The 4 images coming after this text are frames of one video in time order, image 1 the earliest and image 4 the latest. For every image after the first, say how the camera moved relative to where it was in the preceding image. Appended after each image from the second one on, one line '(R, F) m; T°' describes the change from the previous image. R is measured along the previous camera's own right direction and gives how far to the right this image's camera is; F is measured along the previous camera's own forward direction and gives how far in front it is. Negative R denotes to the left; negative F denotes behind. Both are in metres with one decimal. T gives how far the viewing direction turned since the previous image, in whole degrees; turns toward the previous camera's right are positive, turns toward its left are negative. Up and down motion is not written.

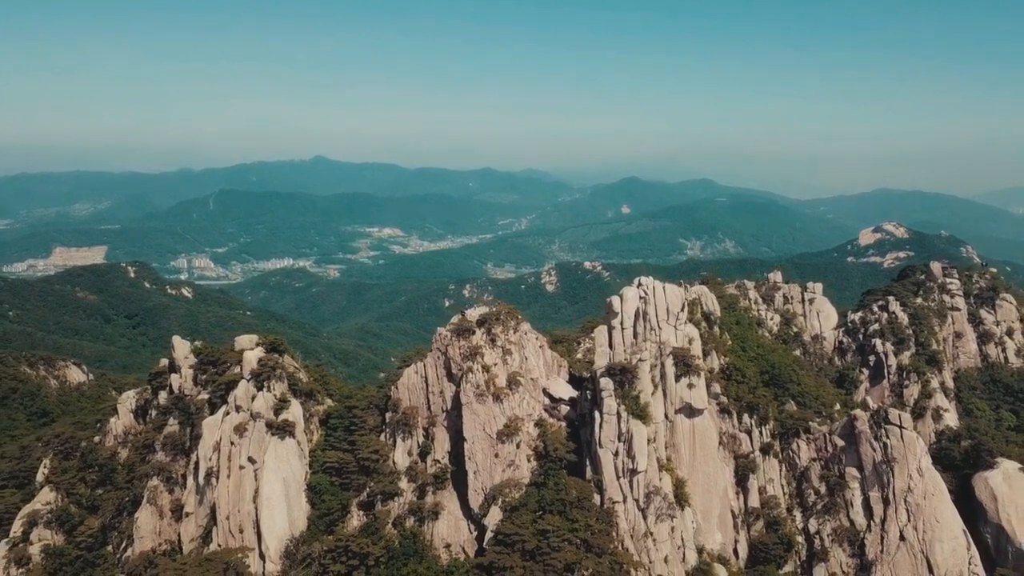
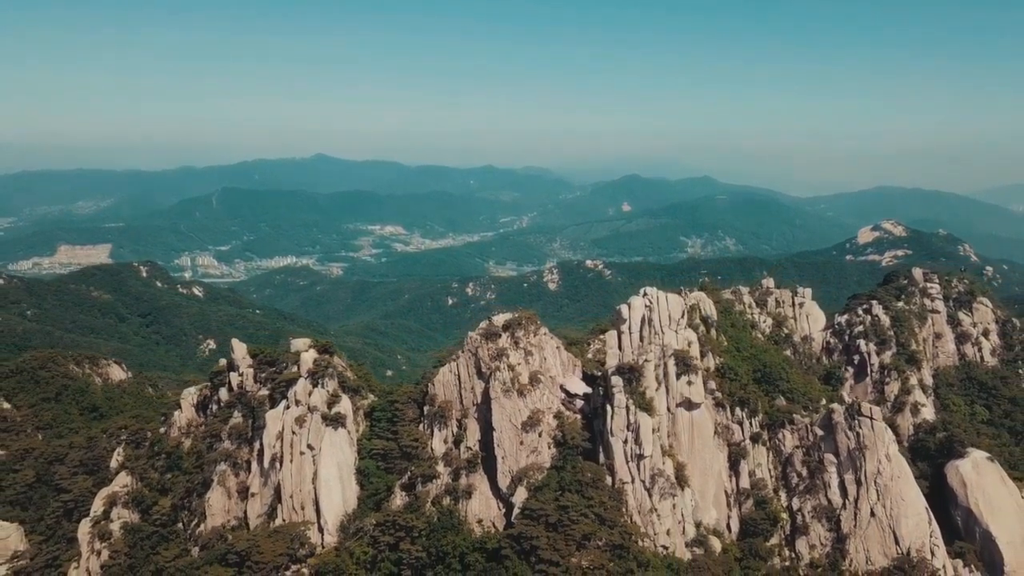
(-0.8, -3.2) m; 0°
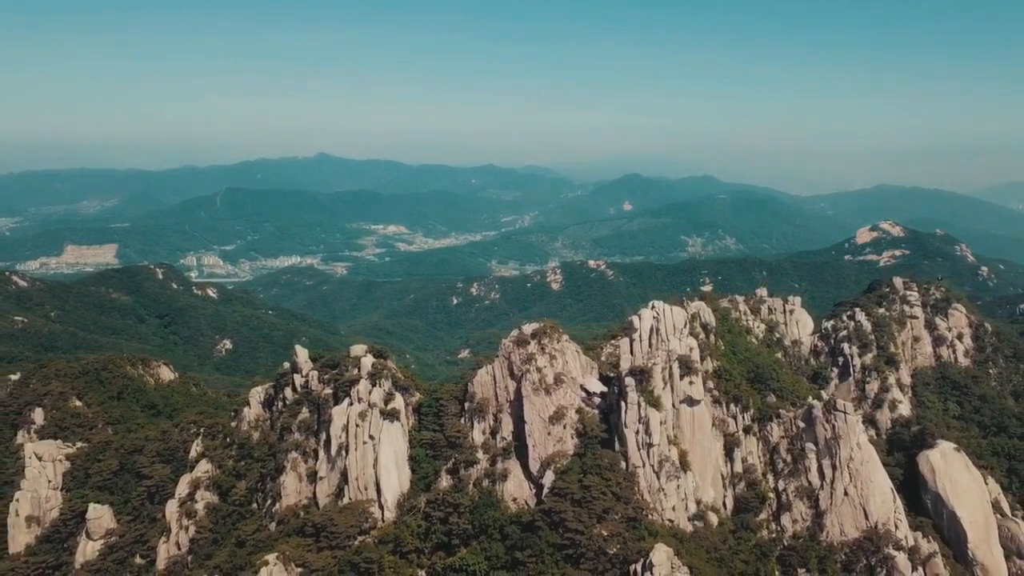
(-1.2, -4.4) m; 0°
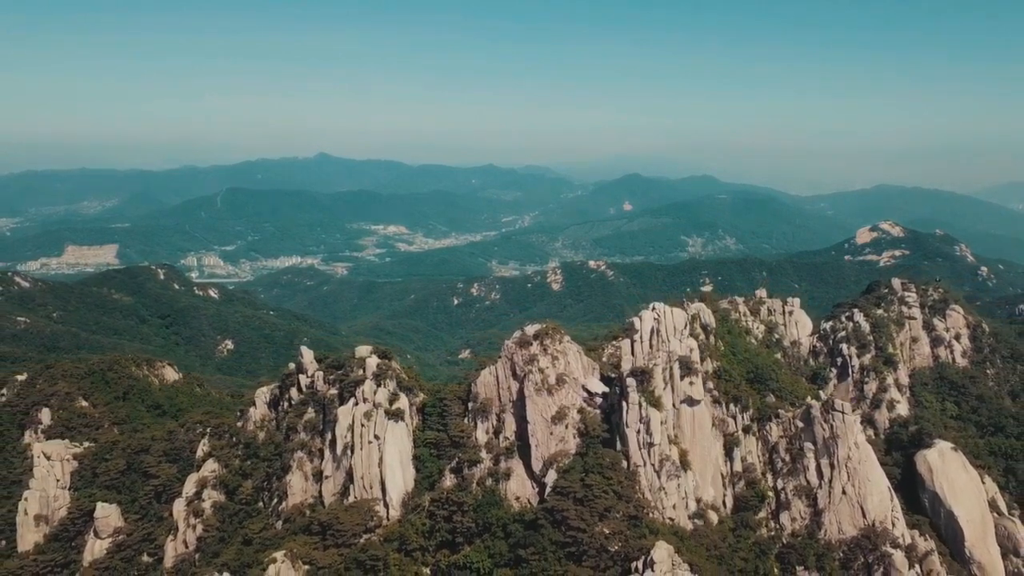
(-0.1, -0.4) m; 0°
